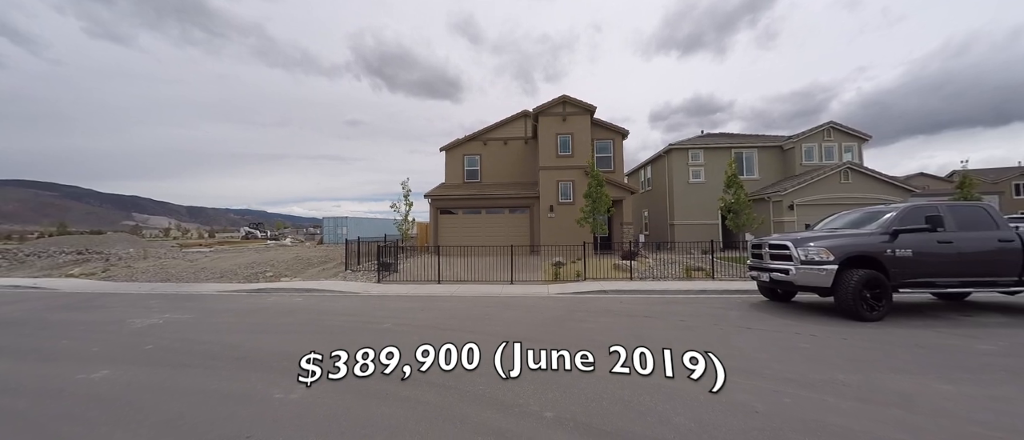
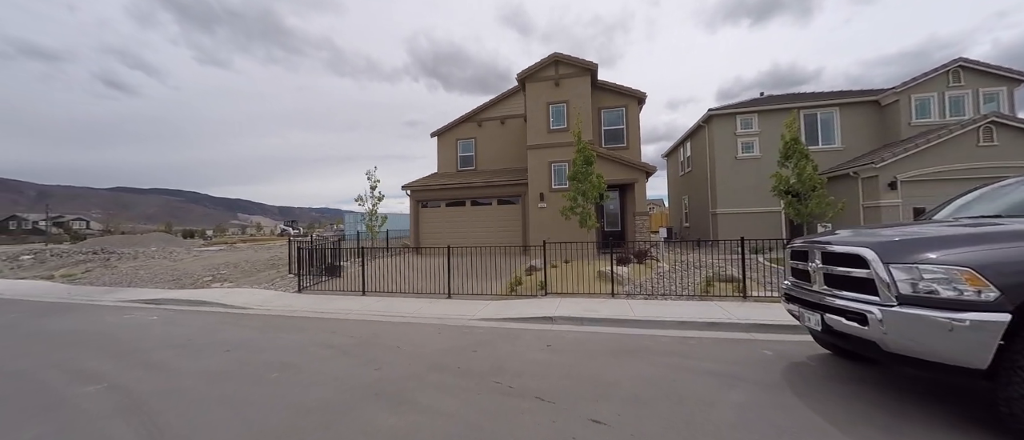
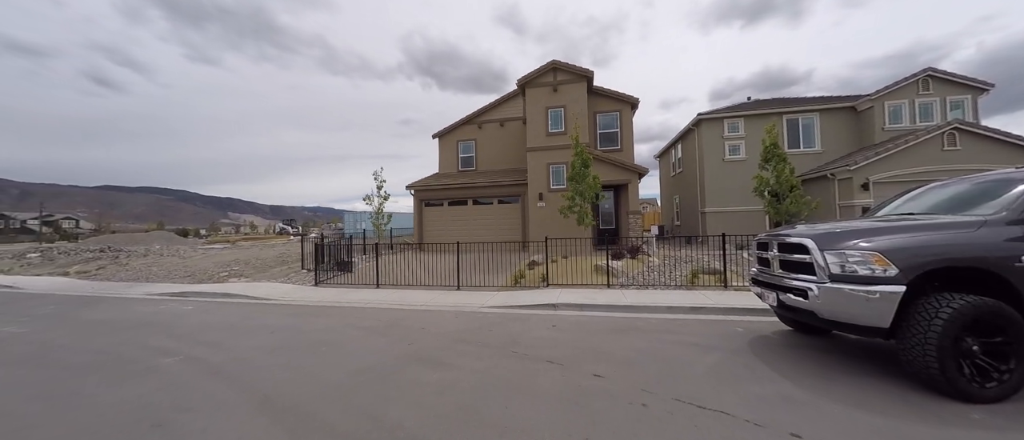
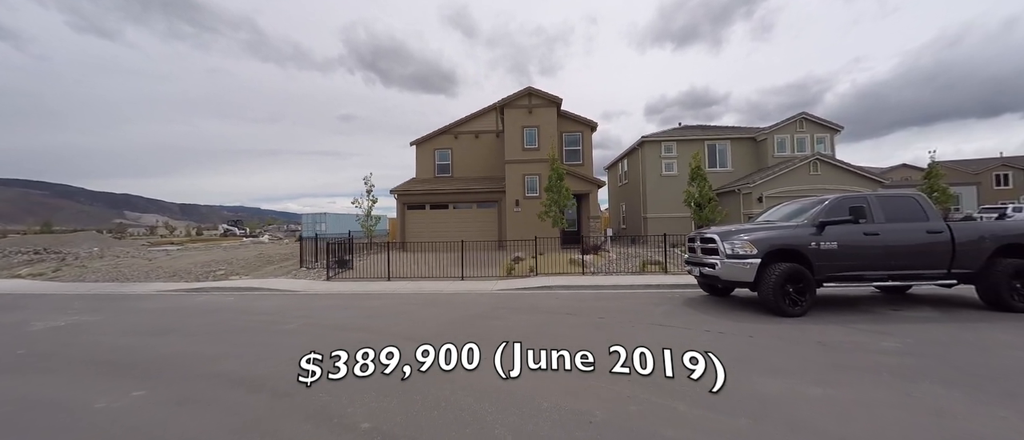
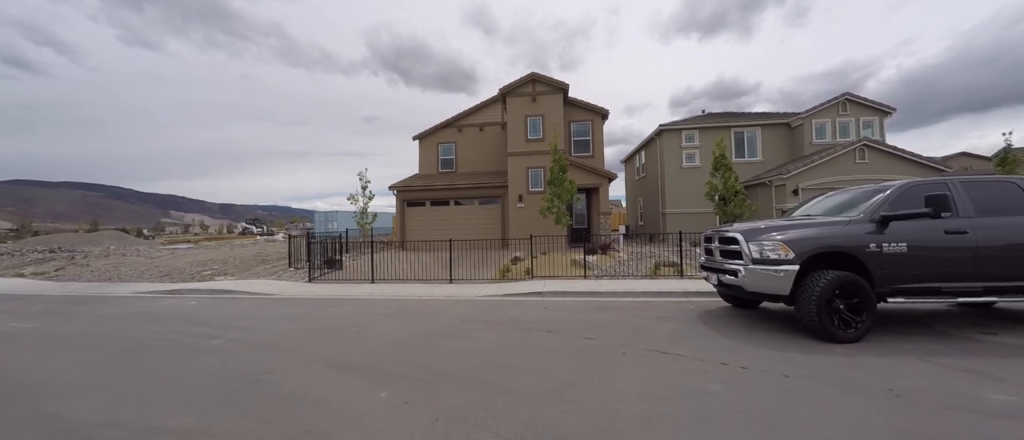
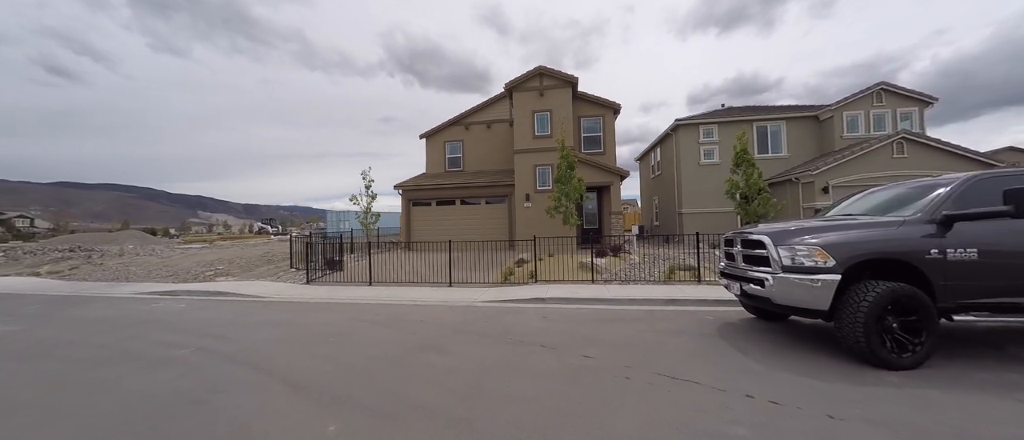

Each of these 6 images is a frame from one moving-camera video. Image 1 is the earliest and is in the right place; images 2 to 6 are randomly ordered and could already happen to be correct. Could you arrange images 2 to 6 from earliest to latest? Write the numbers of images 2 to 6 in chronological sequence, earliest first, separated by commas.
4, 5, 6, 3, 2
